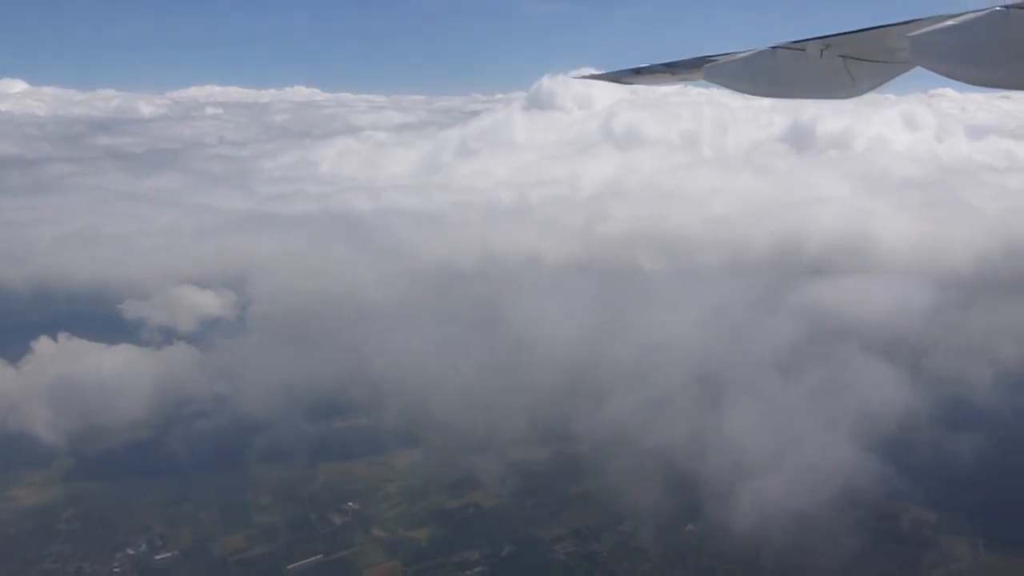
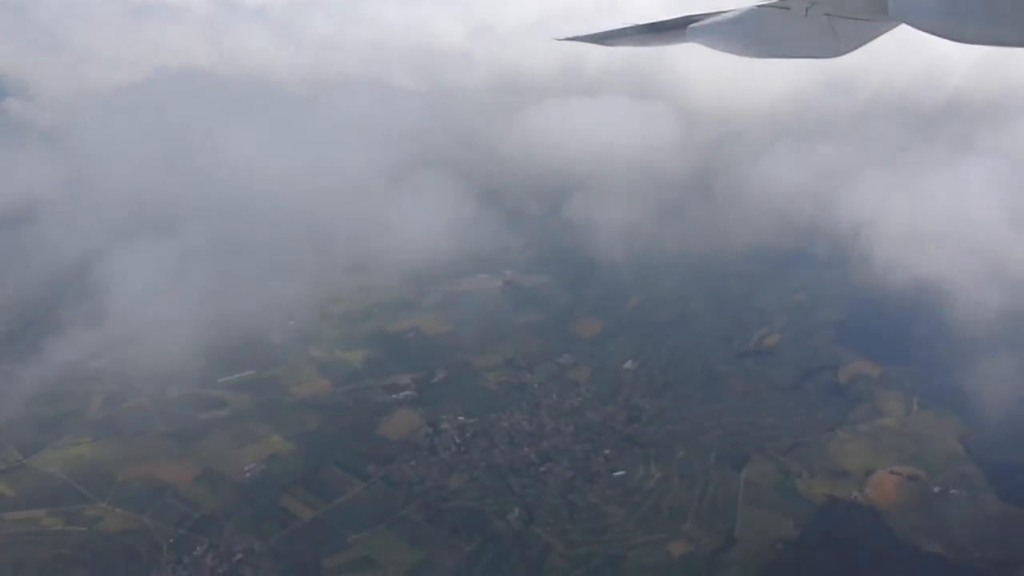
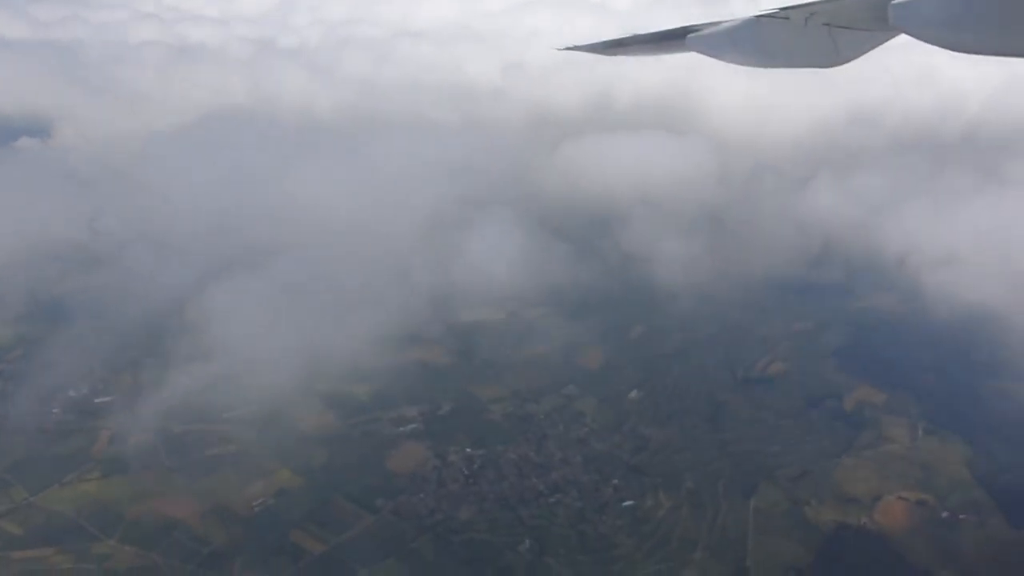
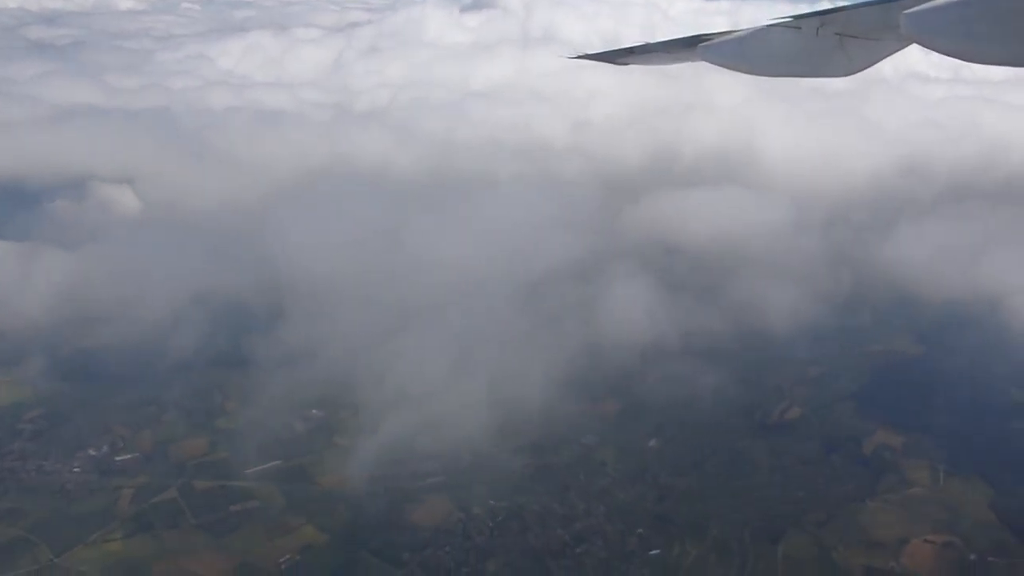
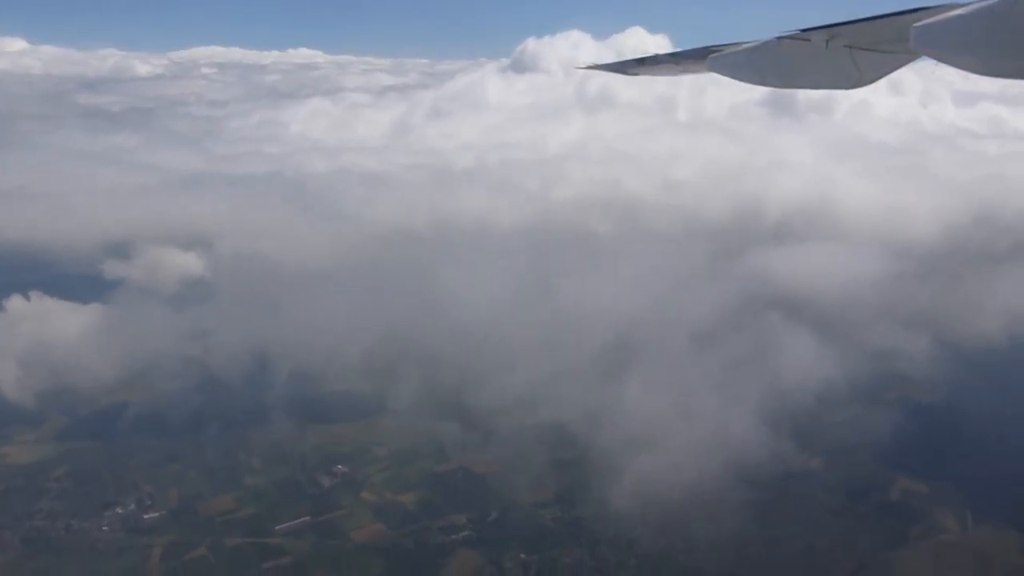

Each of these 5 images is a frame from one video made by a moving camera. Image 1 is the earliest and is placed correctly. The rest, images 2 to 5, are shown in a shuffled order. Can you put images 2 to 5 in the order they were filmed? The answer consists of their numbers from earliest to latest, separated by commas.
5, 4, 3, 2
